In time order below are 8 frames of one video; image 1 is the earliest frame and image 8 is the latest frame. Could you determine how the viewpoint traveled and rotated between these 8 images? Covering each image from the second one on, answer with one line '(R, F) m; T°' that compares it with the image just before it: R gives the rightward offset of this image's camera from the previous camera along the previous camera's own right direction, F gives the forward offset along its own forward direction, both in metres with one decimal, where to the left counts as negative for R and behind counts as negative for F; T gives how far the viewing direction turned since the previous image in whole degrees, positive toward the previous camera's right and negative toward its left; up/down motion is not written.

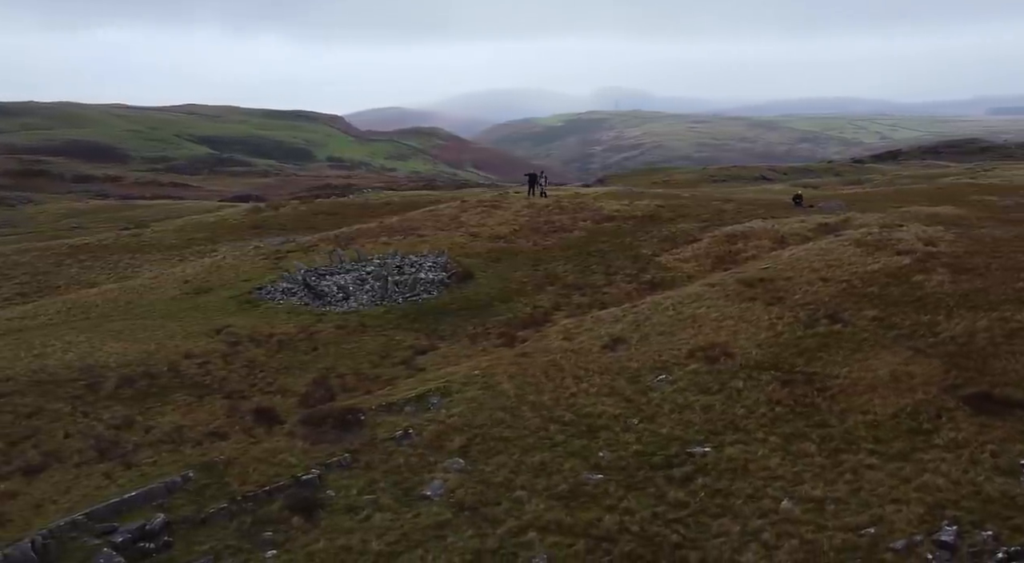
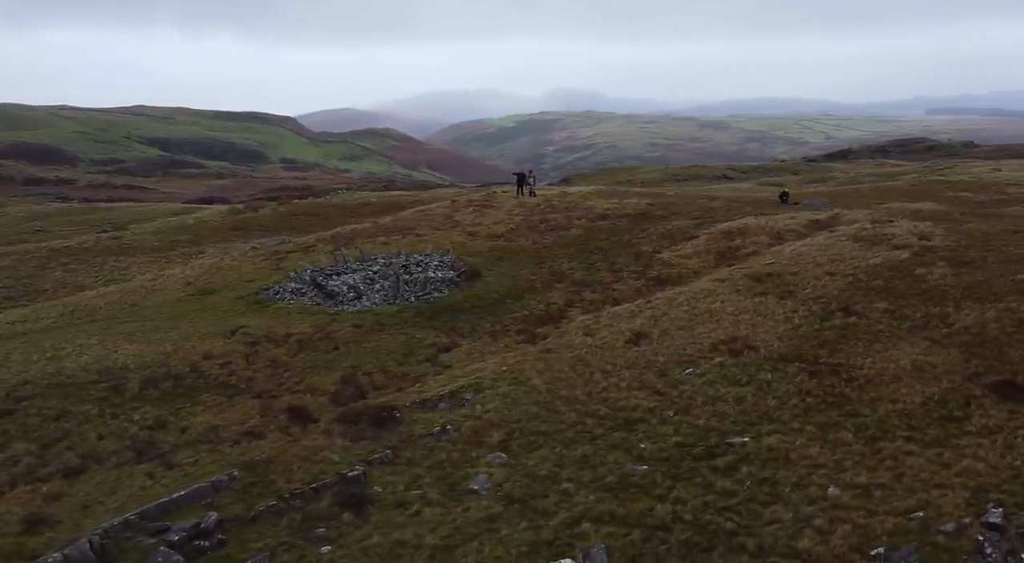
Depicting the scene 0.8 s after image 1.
(-2.2, -0.2) m; +2°
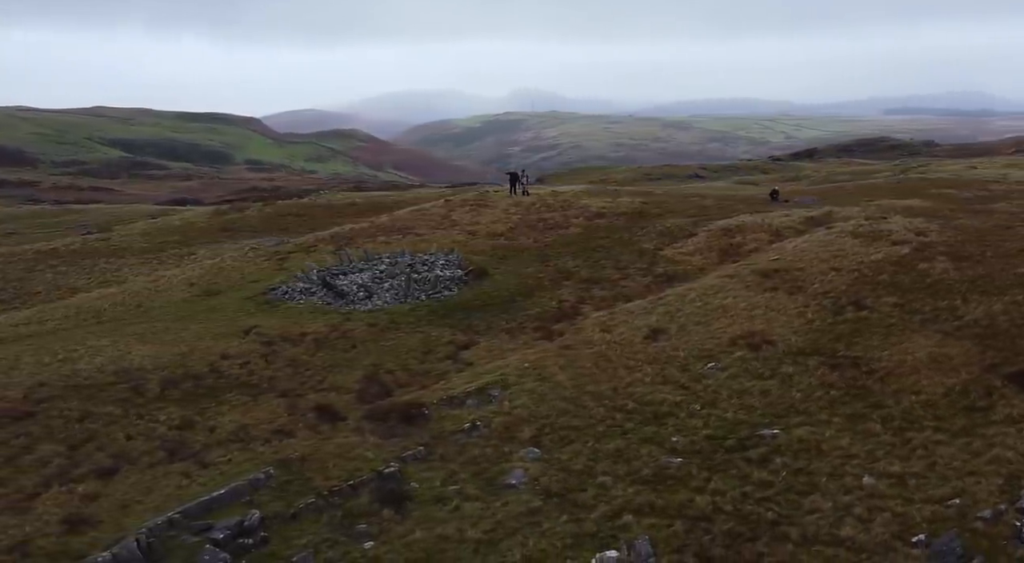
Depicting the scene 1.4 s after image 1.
(-1.7, -0.2) m; +1°
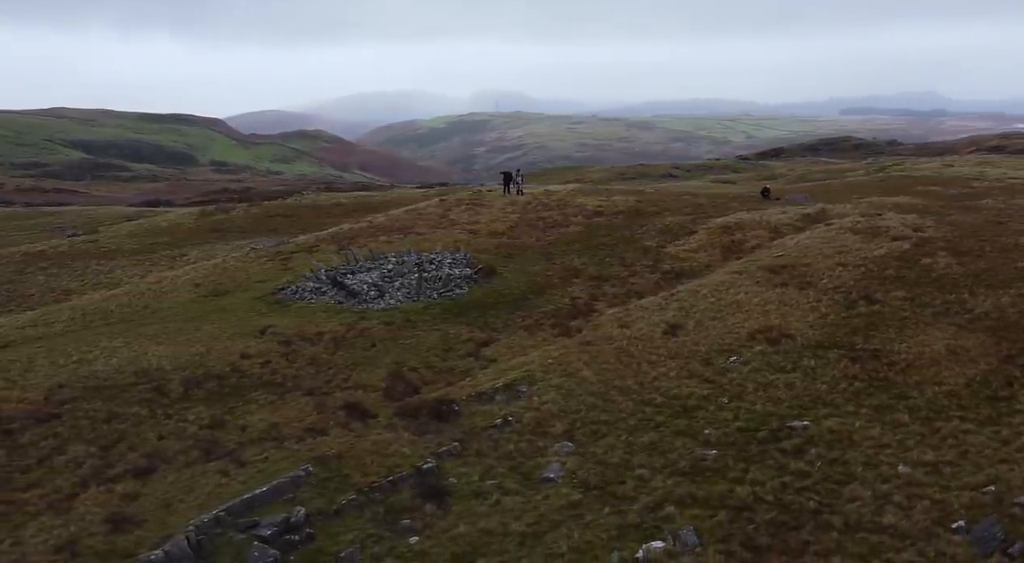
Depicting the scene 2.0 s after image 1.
(-1.8, -0.2) m; +1°
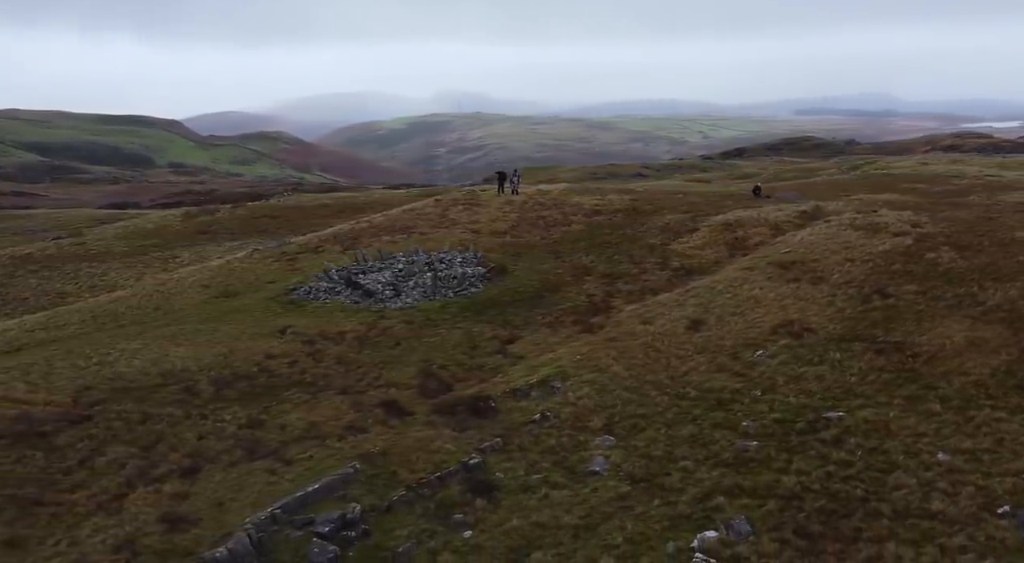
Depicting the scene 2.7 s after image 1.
(-2.1, -0.2) m; +2°
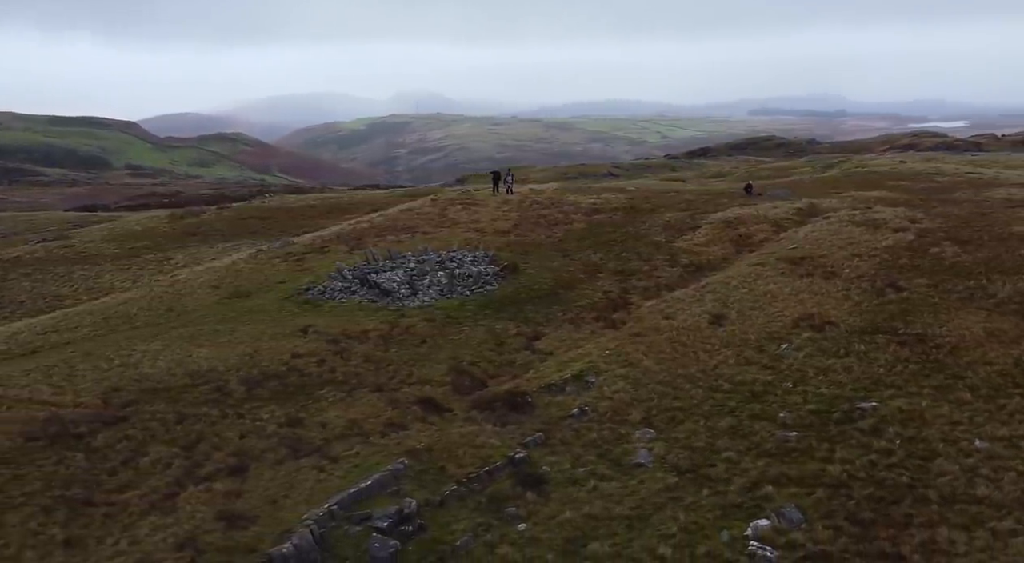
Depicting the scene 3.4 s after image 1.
(-2.1, -0.2) m; +2°
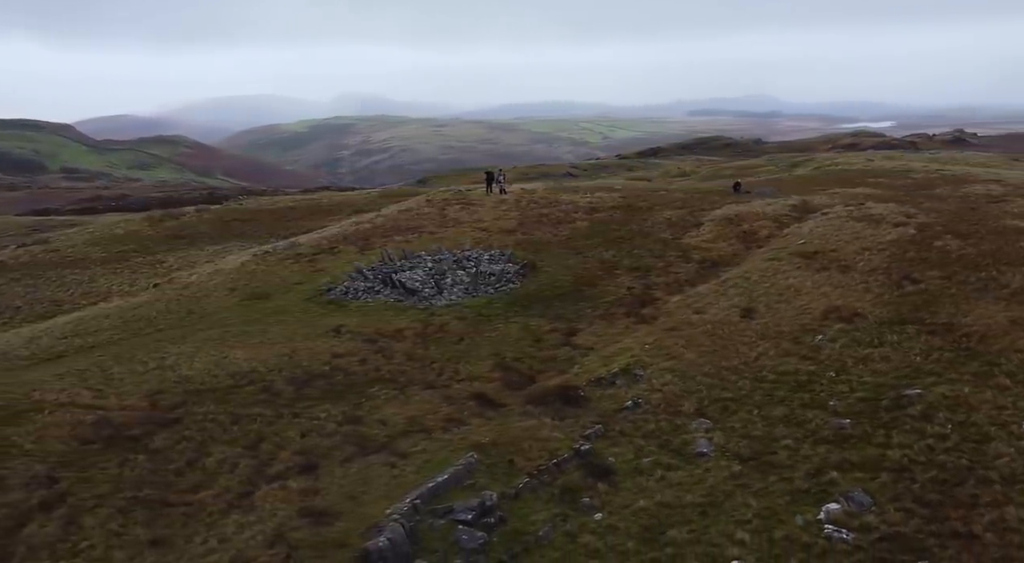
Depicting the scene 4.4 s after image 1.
(-3.1, -0.4) m; +2°
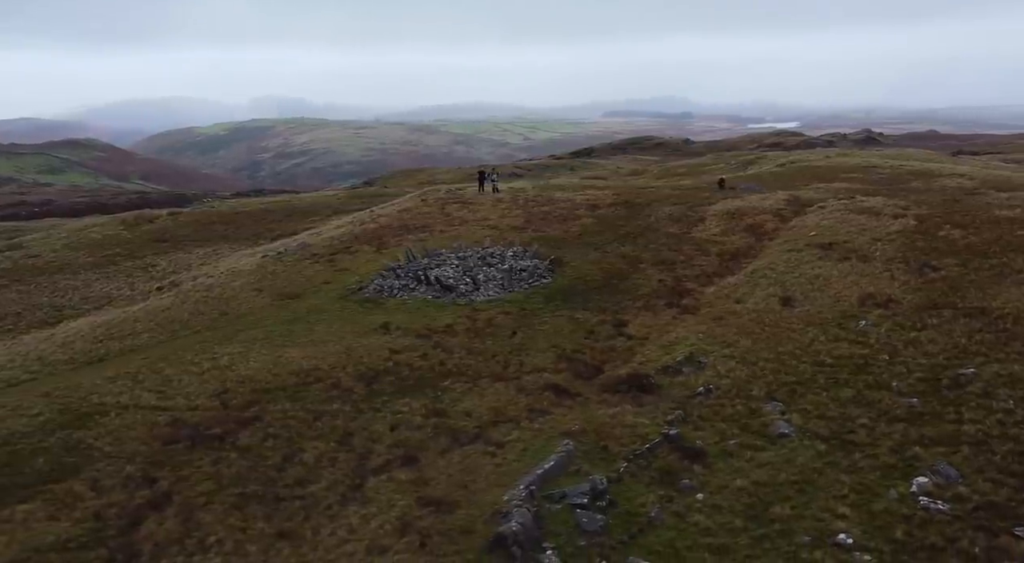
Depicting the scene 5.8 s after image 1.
(-4.4, -0.5) m; +3°
